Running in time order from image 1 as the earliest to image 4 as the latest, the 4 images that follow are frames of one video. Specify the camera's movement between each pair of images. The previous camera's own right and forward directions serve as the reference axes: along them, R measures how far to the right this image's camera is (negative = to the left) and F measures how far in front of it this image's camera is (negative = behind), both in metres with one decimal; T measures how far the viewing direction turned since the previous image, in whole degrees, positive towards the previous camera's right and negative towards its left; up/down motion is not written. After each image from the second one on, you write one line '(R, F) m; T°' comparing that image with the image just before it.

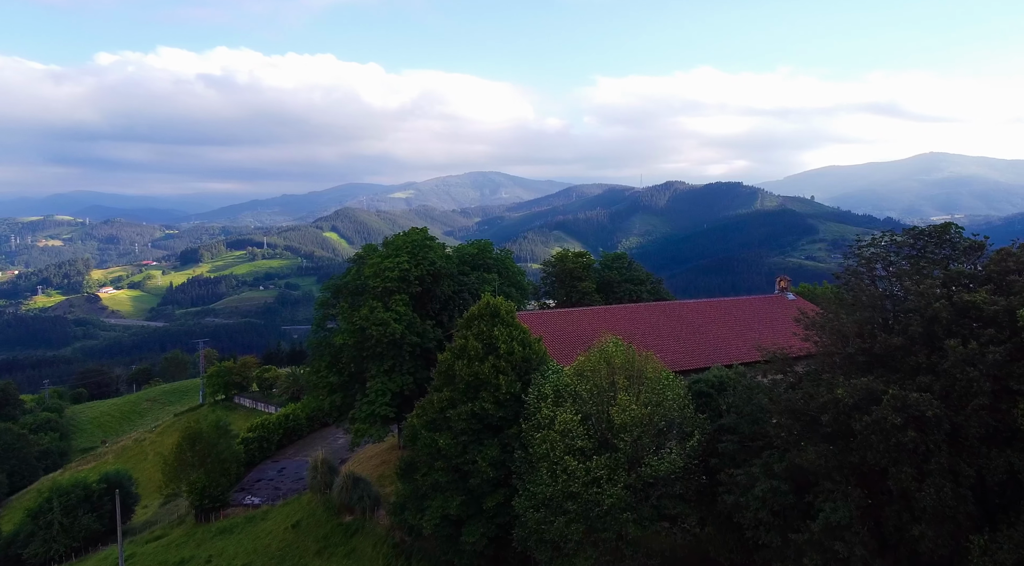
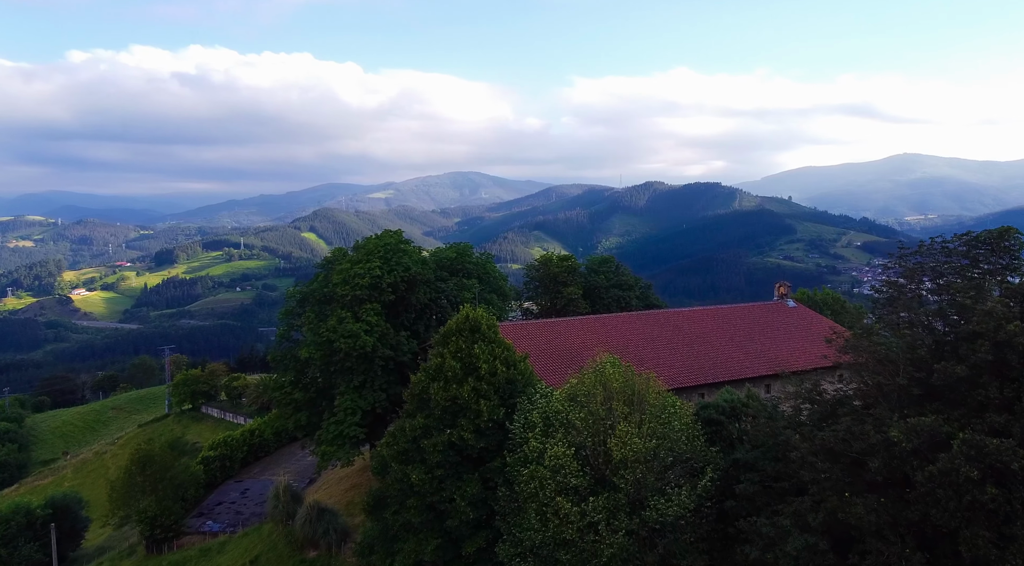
(-0.1, +3.0) m; +1°
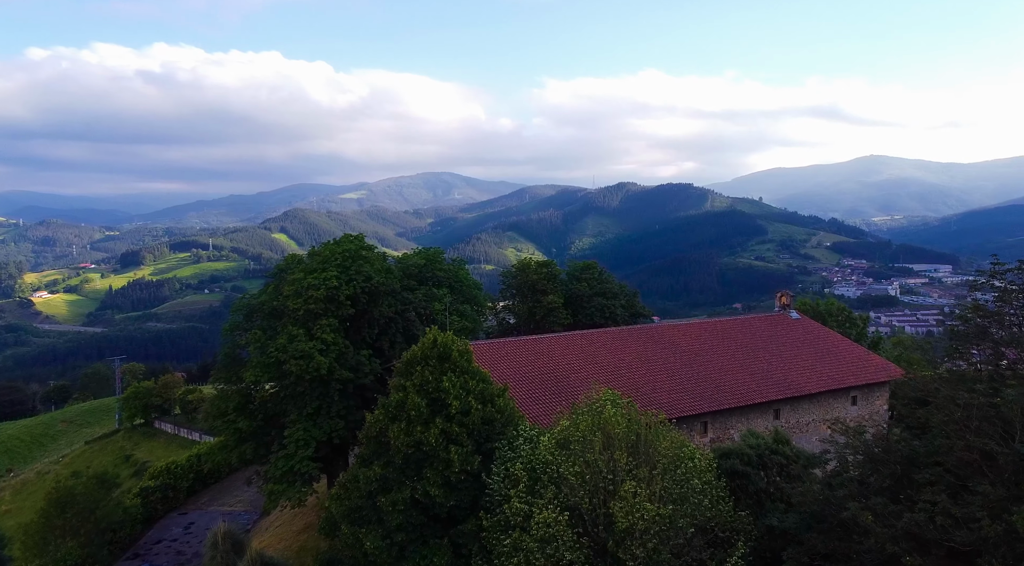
(-0.1, +4.0) m; +2°
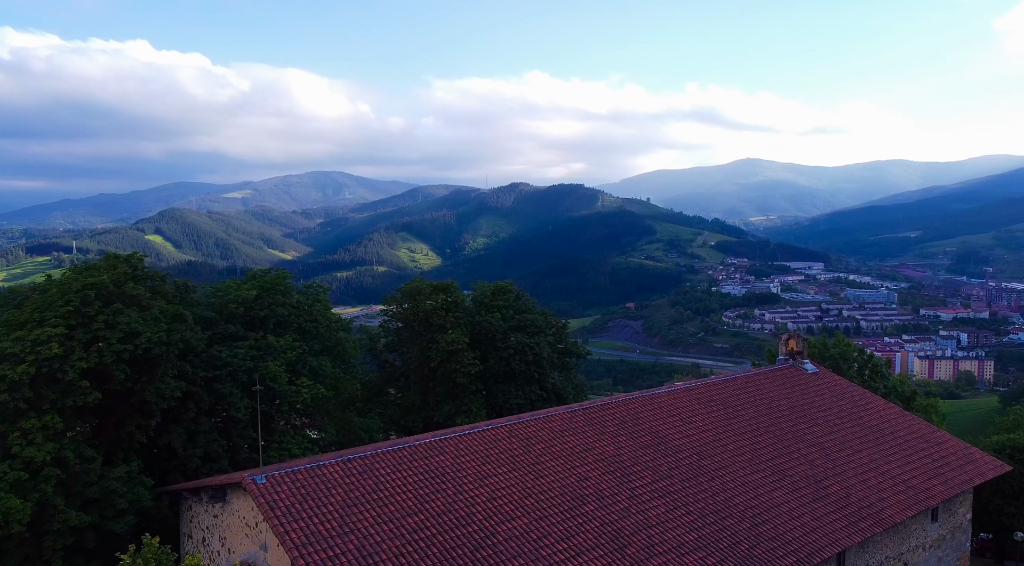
(+0.4, +12.8) m; +8°
